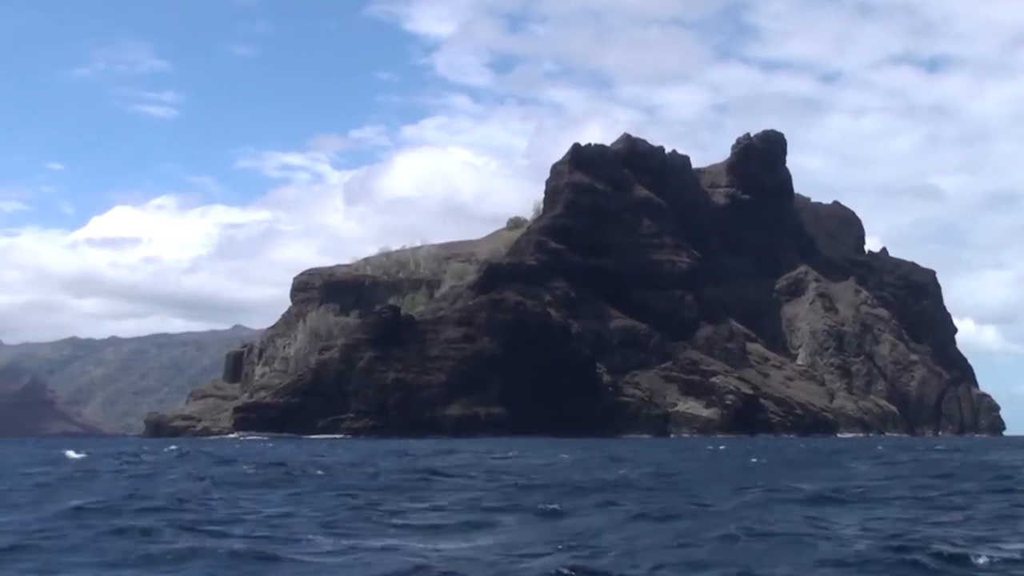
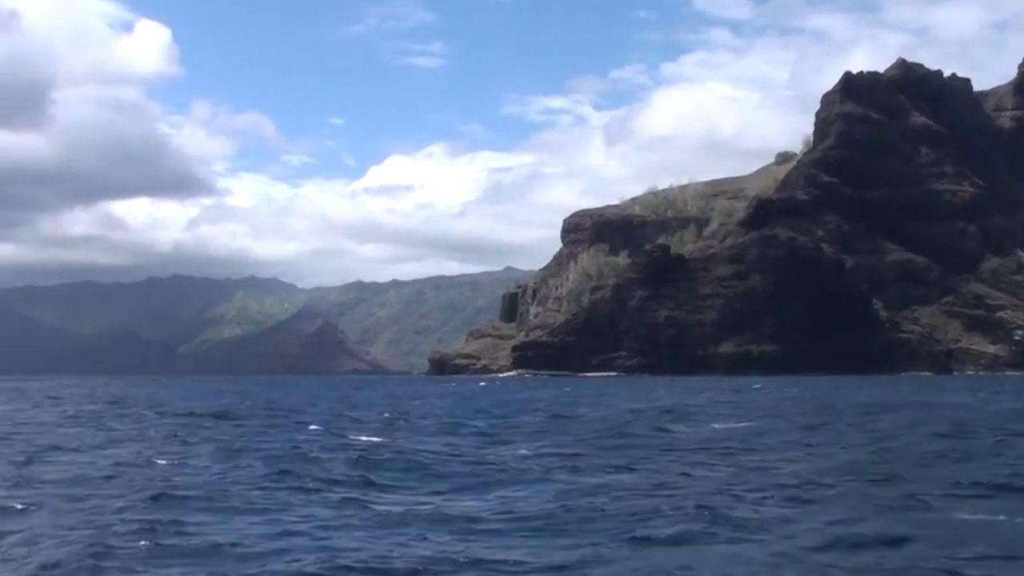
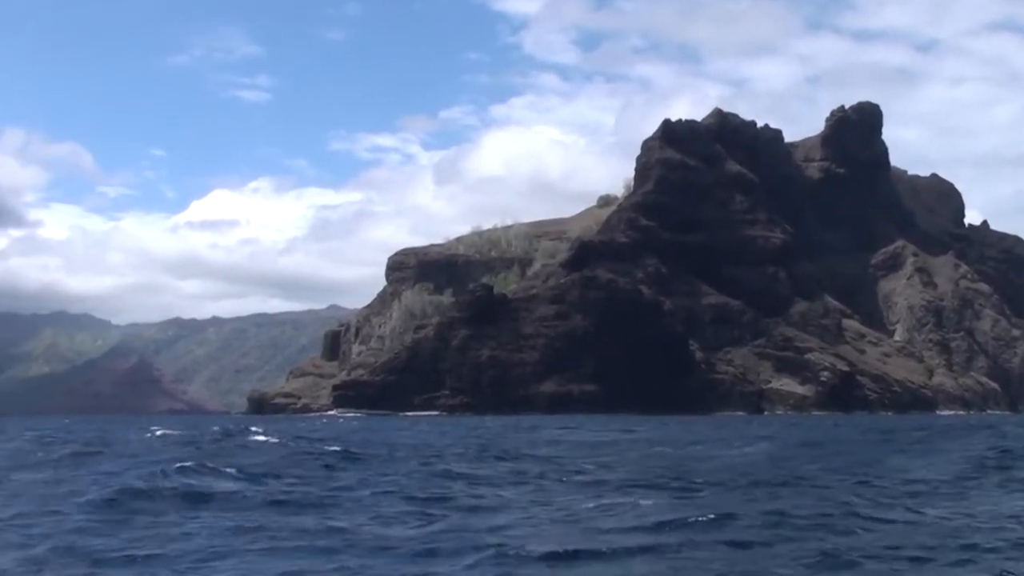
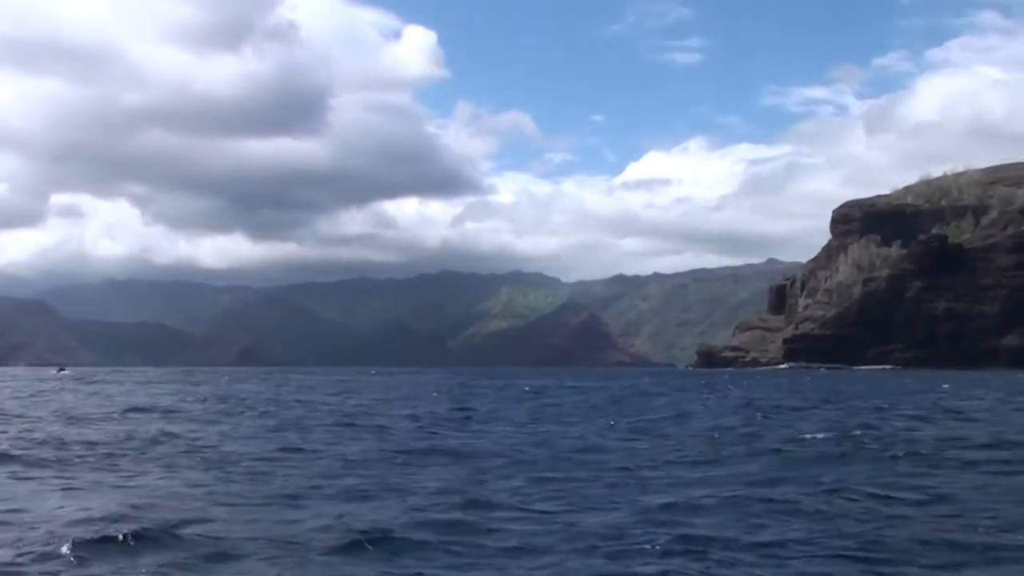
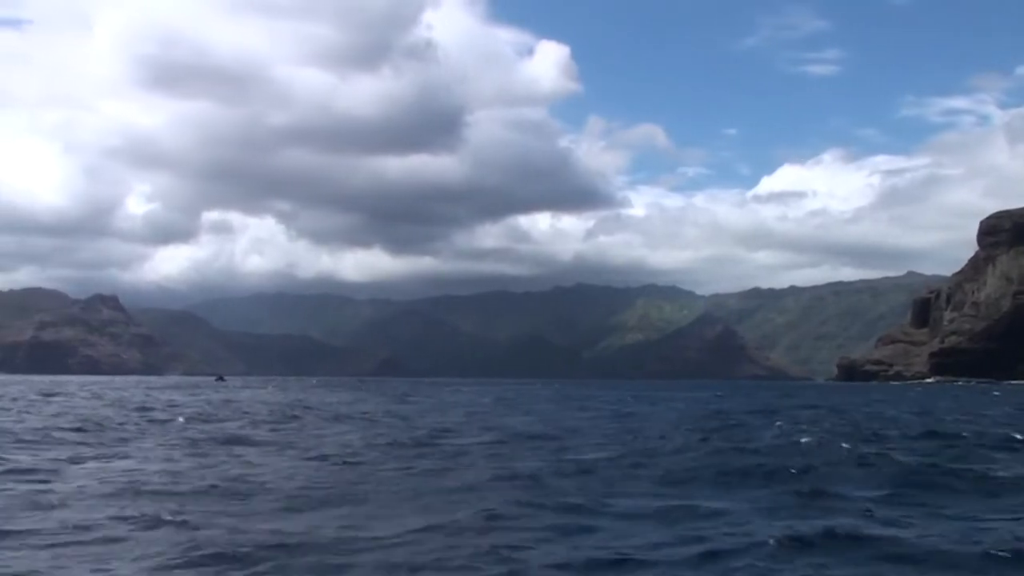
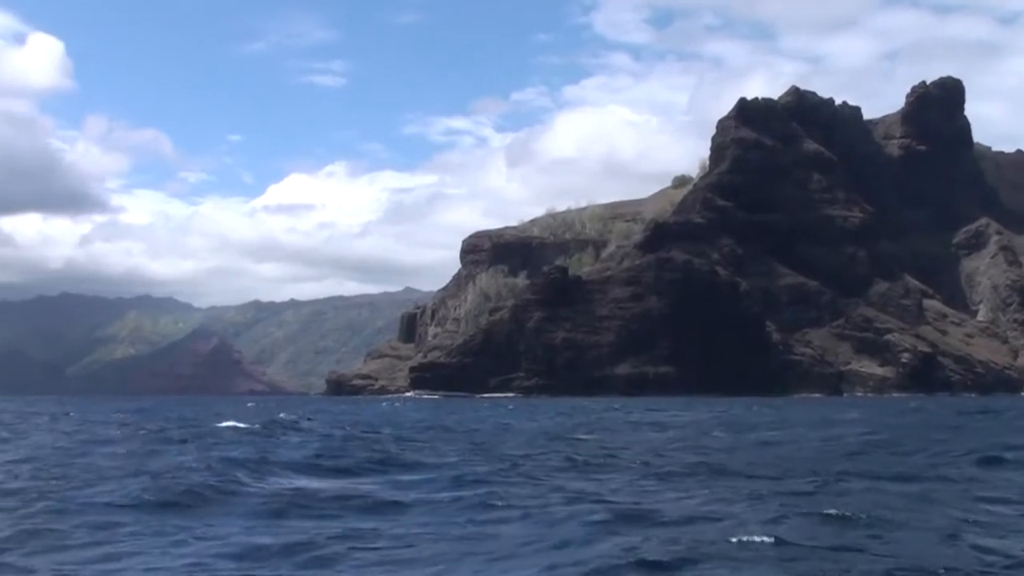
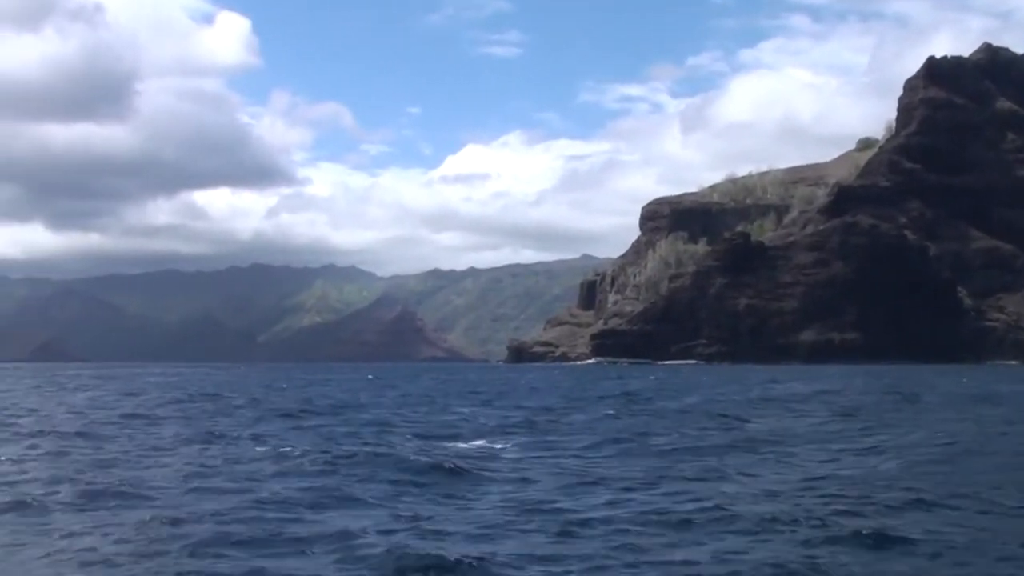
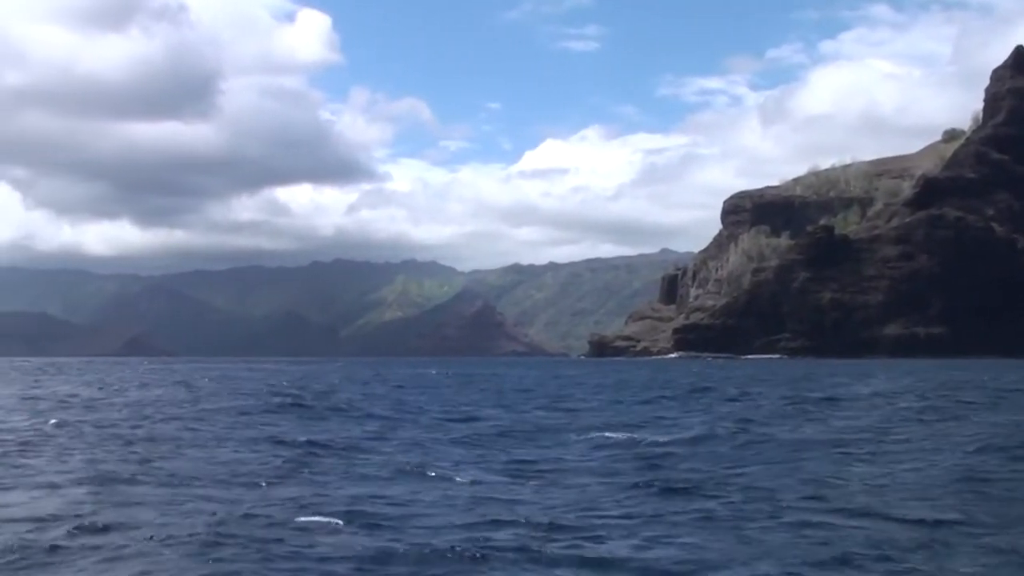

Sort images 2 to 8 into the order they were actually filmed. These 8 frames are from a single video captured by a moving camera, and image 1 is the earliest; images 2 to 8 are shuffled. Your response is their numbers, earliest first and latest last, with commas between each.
3, 6, 2, 7, 8, 4, 5
